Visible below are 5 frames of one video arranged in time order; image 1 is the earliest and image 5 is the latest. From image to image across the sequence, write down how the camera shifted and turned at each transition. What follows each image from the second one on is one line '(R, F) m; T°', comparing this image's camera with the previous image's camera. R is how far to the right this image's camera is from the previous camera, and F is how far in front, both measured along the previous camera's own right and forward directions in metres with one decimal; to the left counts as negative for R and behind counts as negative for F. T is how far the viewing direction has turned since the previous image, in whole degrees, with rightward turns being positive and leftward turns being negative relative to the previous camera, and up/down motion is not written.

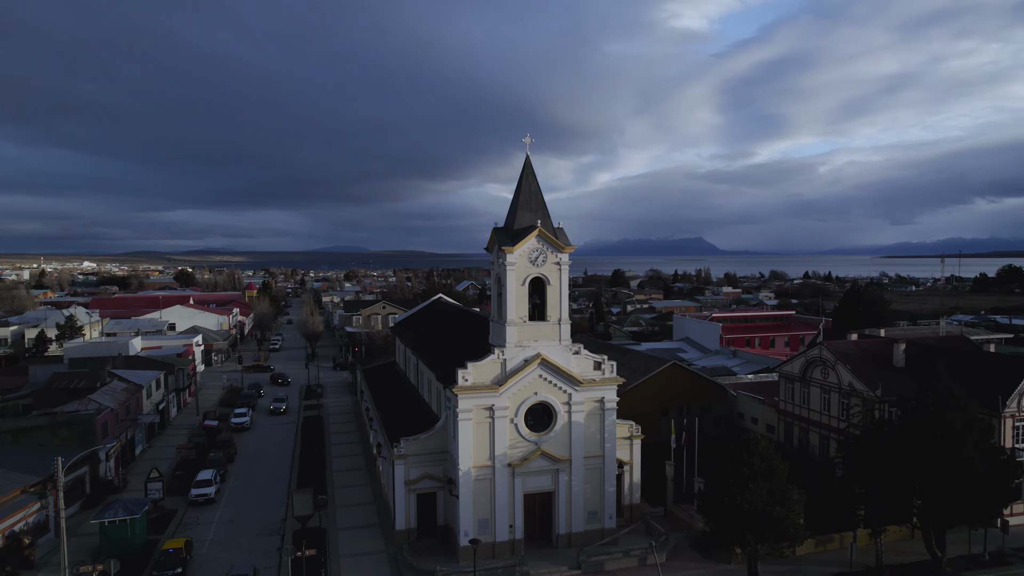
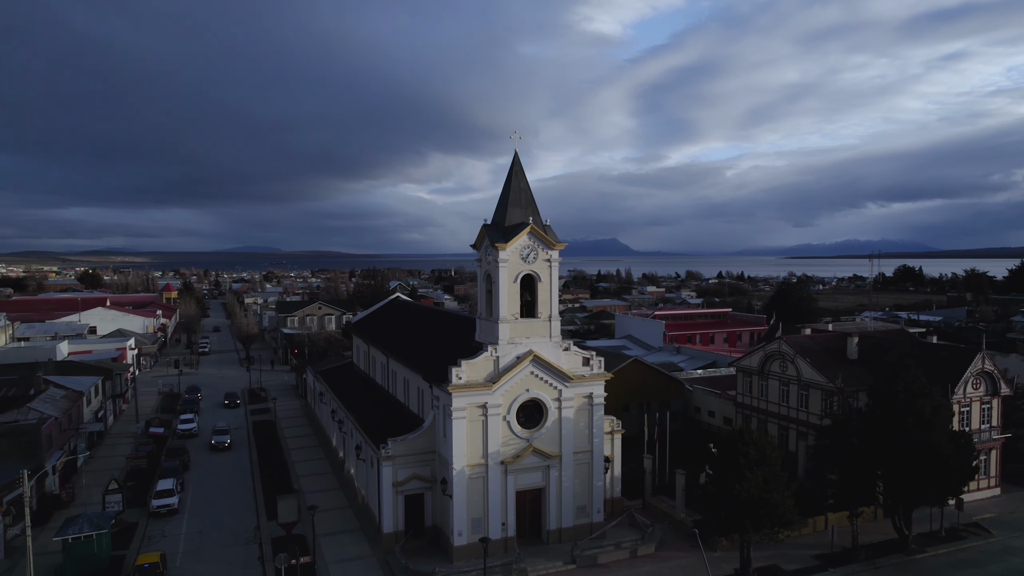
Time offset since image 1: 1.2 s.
(-2.5, +0.2) m; +7°
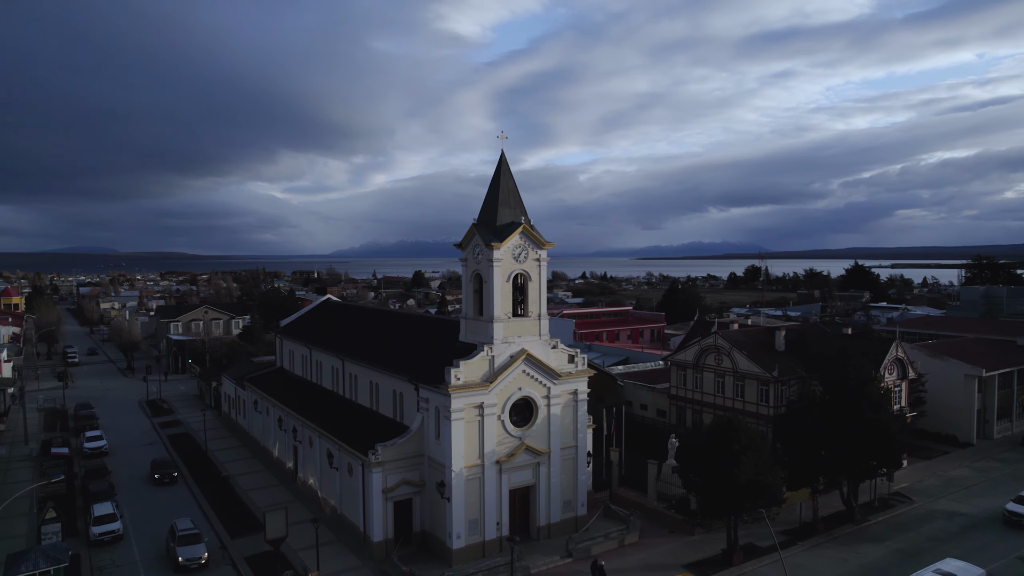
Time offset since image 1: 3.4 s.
(-4.5, +0.3) m; +11°
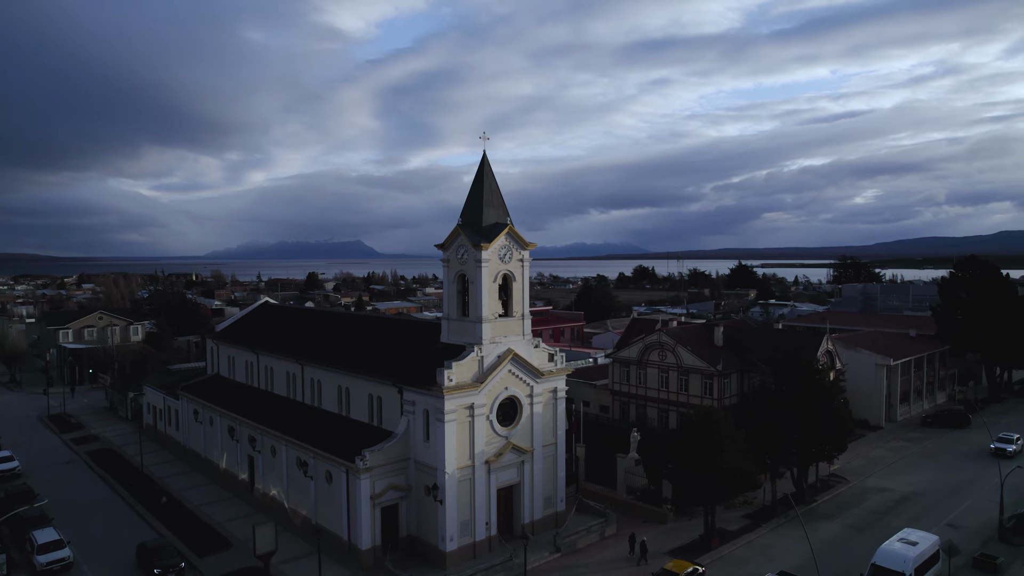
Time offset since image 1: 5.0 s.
(-3.5, +0.1) m; +9°
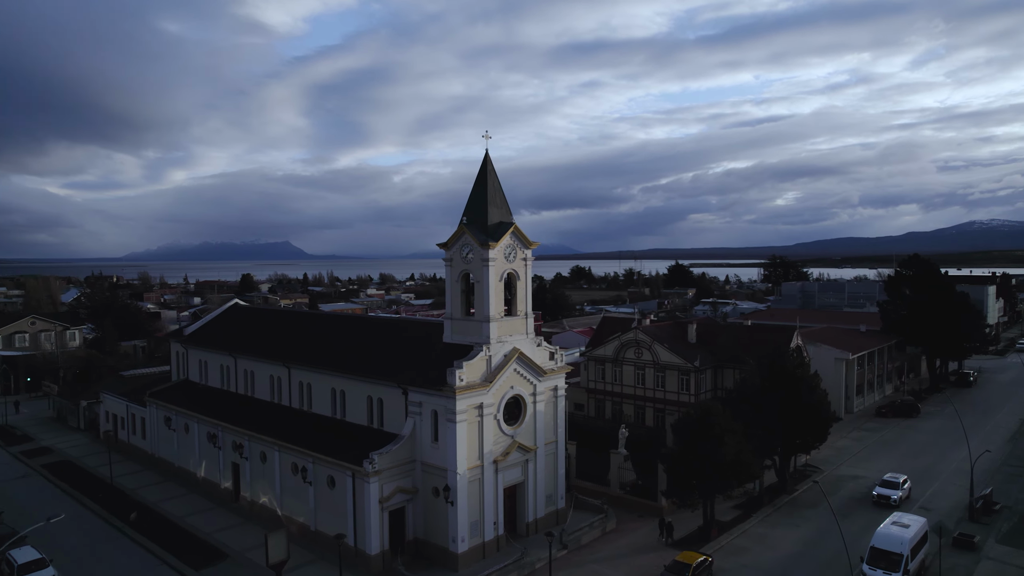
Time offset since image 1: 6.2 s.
(-2.6, +0.1) m; +5°
